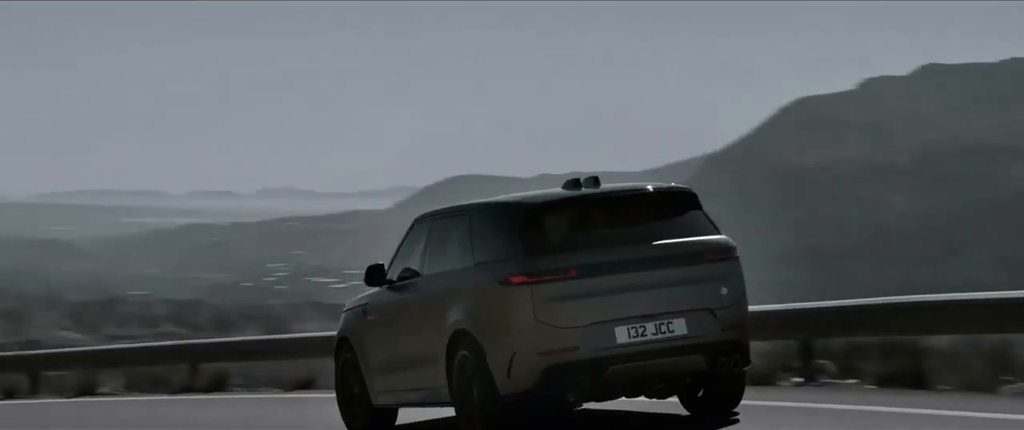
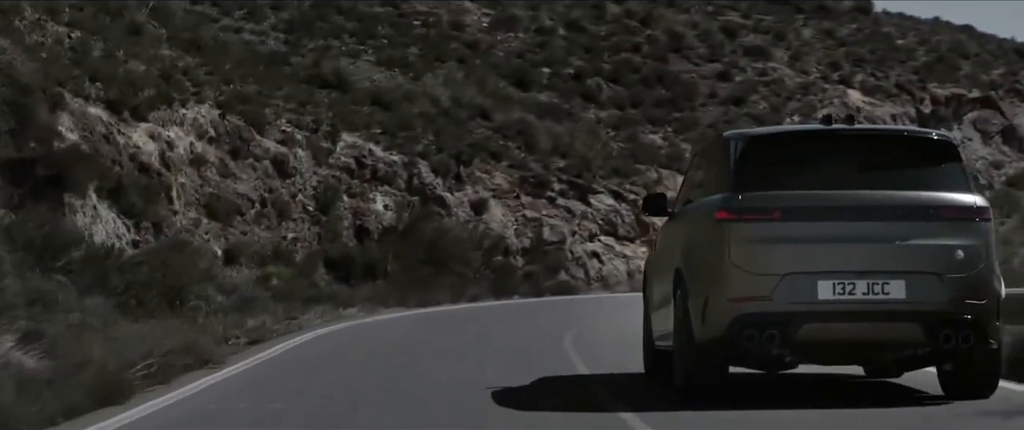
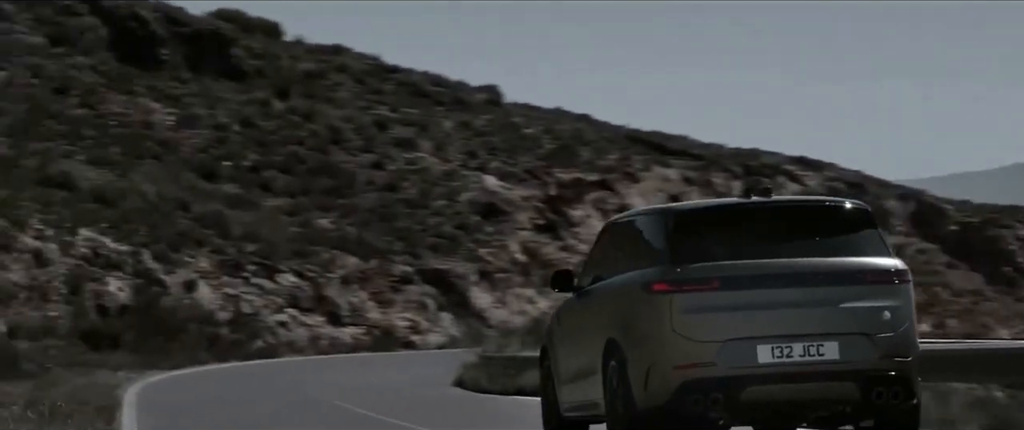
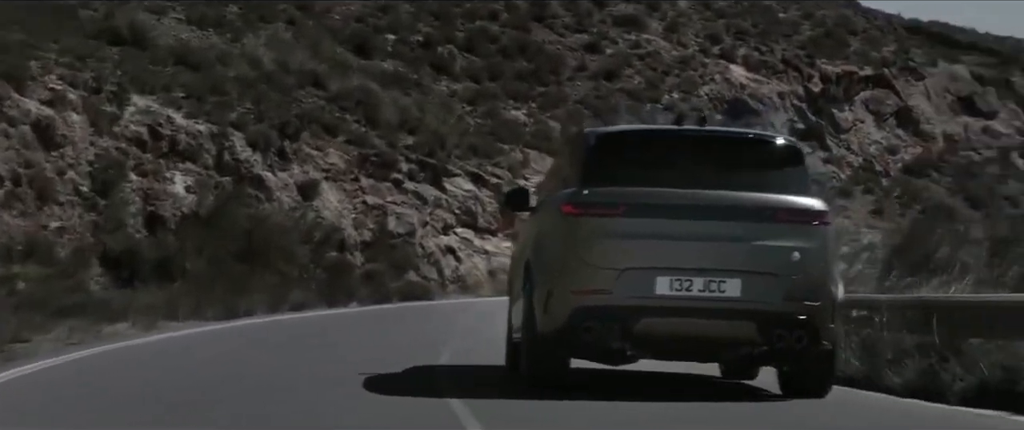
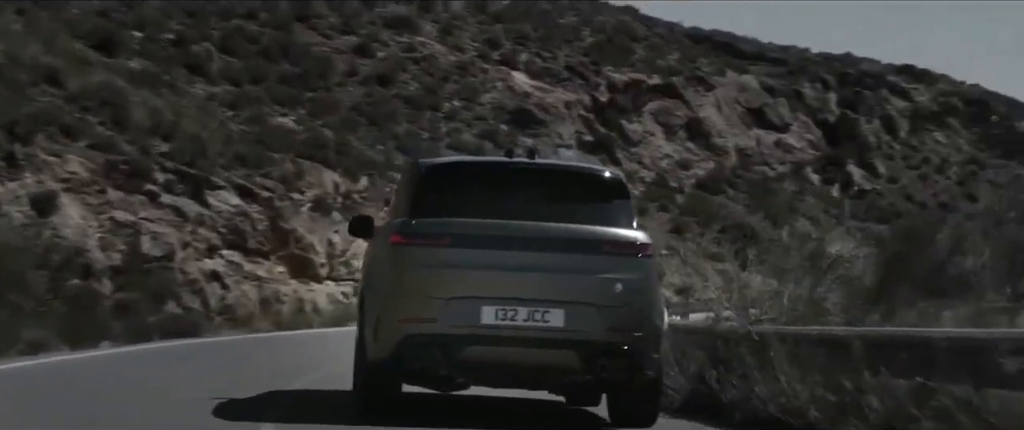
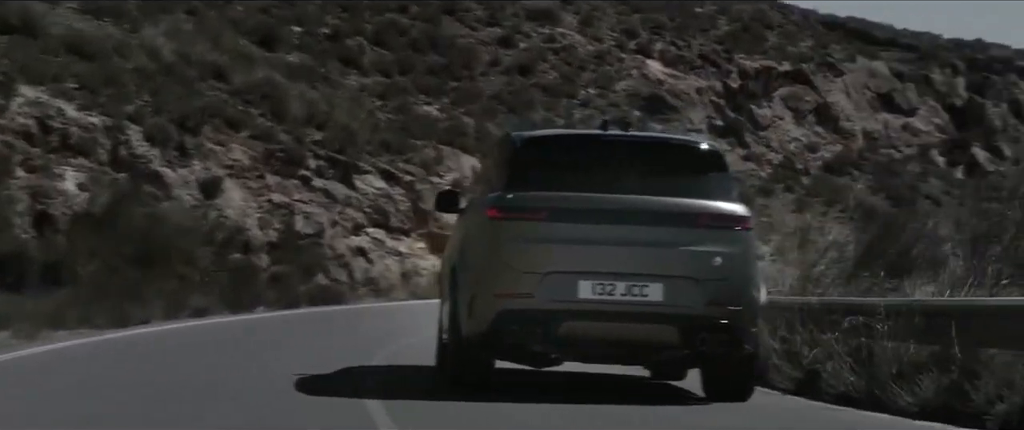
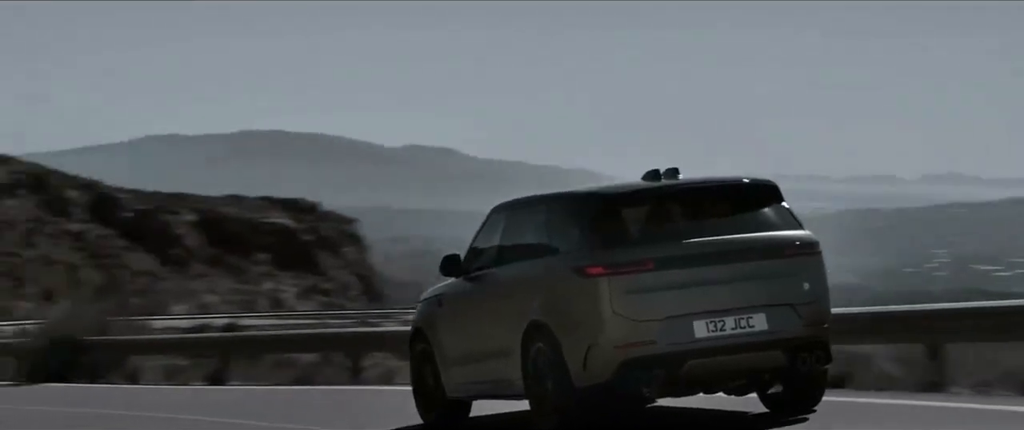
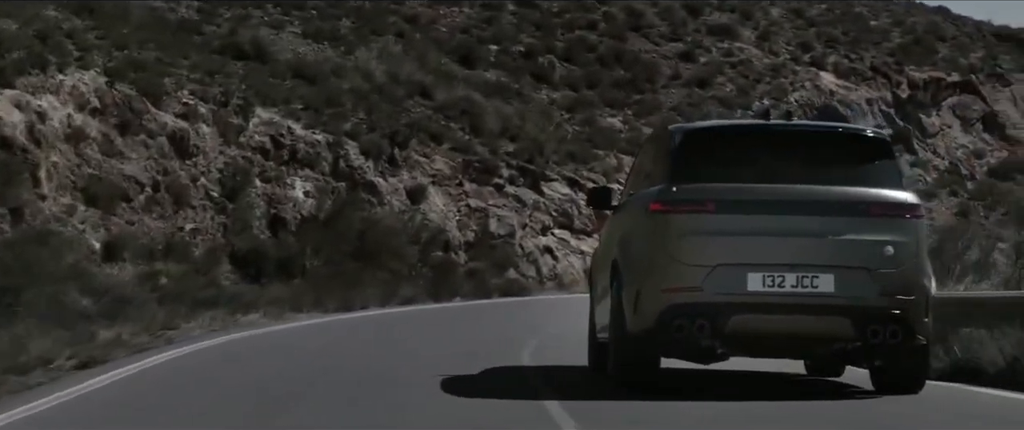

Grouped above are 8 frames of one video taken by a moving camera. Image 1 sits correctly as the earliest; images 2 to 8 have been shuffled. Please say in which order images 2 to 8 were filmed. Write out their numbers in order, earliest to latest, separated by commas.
7, 3, 2, 8, 4, 6, 5
